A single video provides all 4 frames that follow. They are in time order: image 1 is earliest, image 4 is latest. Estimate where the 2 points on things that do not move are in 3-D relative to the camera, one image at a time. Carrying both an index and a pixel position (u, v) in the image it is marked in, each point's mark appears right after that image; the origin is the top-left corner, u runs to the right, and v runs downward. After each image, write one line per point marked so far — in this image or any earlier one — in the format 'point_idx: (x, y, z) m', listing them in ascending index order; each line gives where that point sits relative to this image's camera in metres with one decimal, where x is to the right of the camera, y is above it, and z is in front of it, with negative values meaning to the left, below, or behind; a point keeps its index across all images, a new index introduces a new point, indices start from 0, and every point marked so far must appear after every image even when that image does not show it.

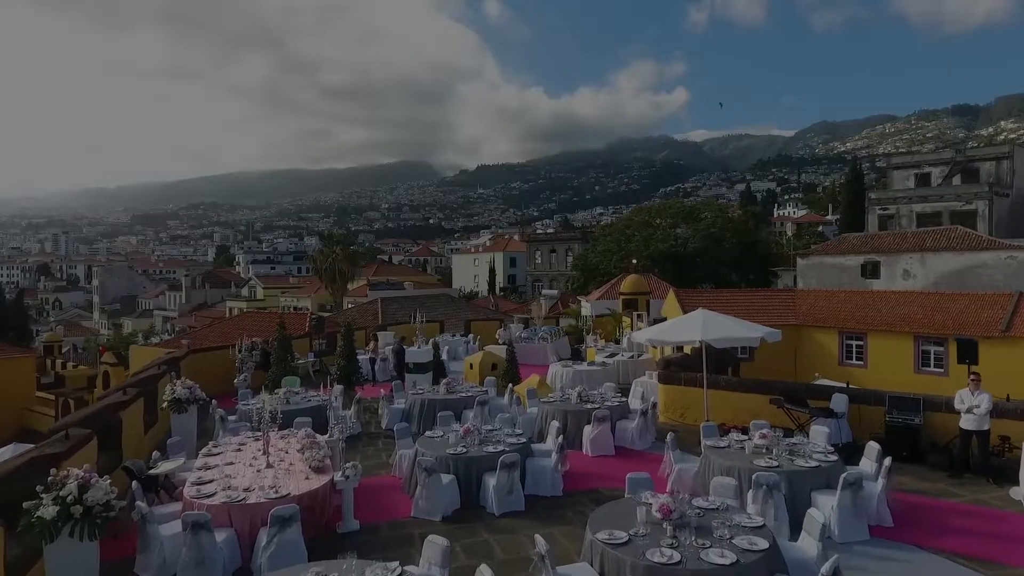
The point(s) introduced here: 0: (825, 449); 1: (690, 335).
0: (+4.2, -2.2, +8.7) m
1: (+3.1, -0.8, +11.2) m
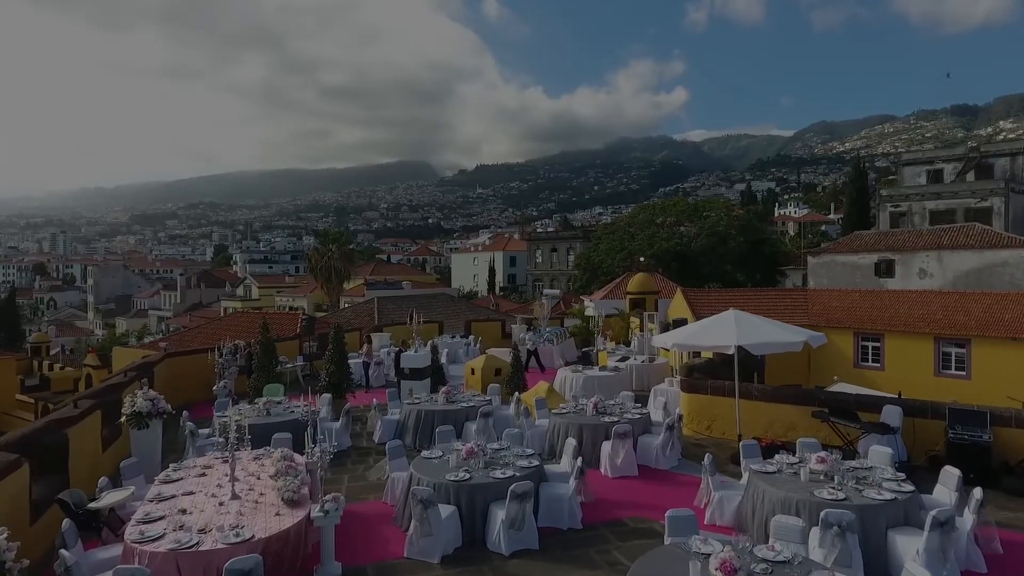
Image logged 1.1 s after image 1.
0: (+4.4, -2.1, +7.3) m
1: (+3.2, -0.8, +9.8) m
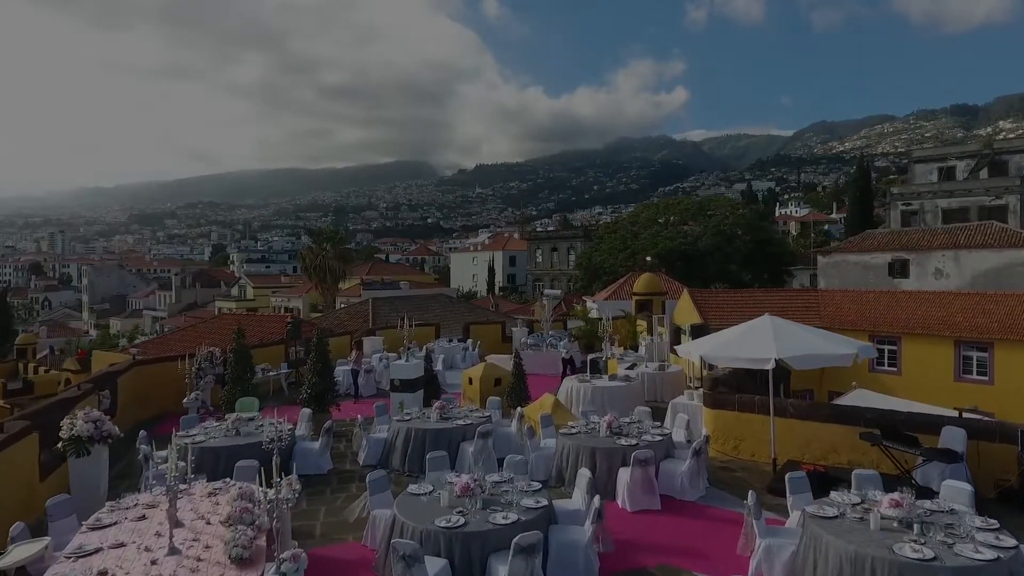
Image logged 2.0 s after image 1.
0: (+4.4, -2.2, +6.0) m
1: (+3.3, -0.8, +8.5) m
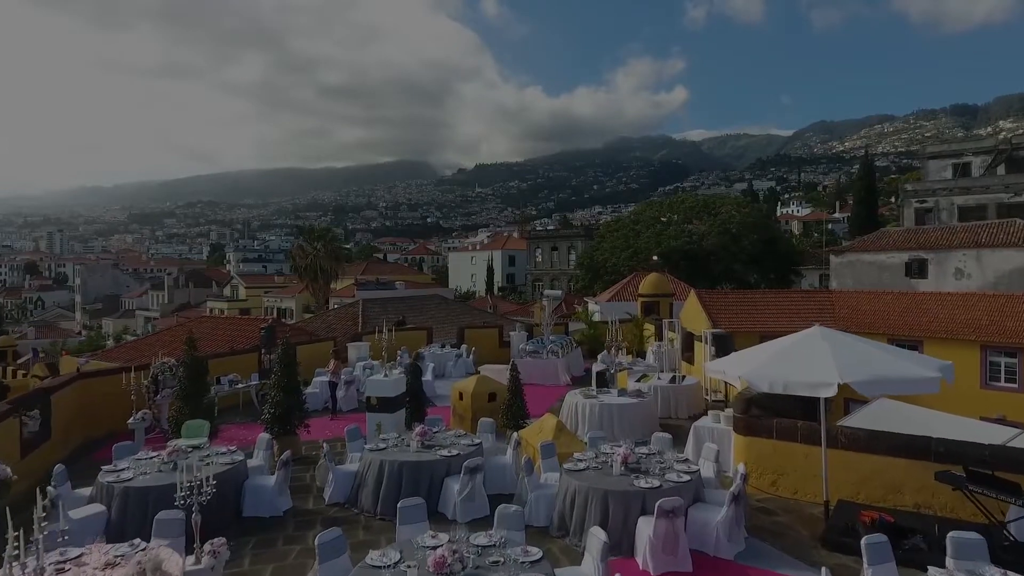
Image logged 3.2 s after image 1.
0: (+4.4, -2.3, +4.2) m
1: (+3.2, -0.9, +6.7) m
